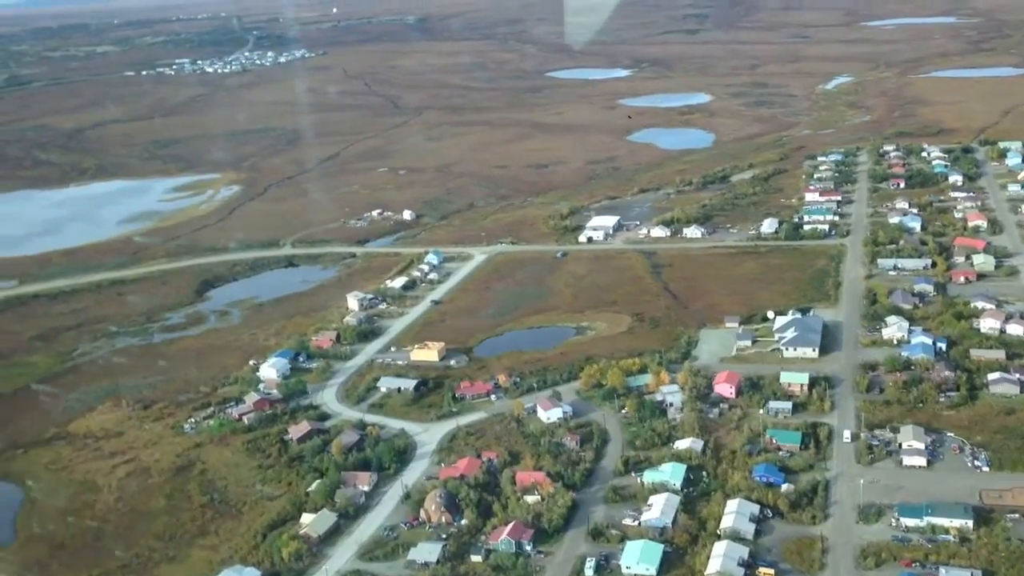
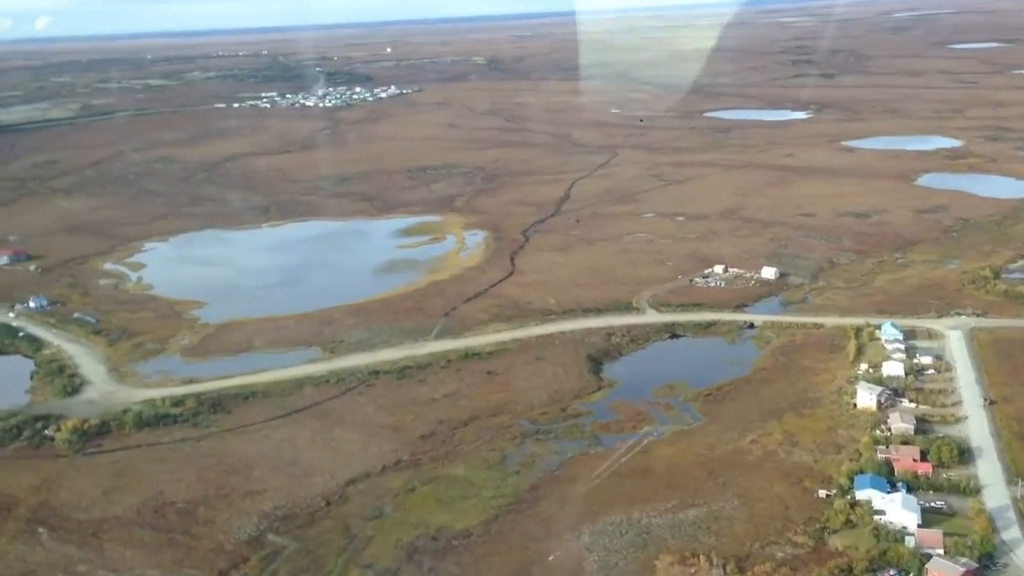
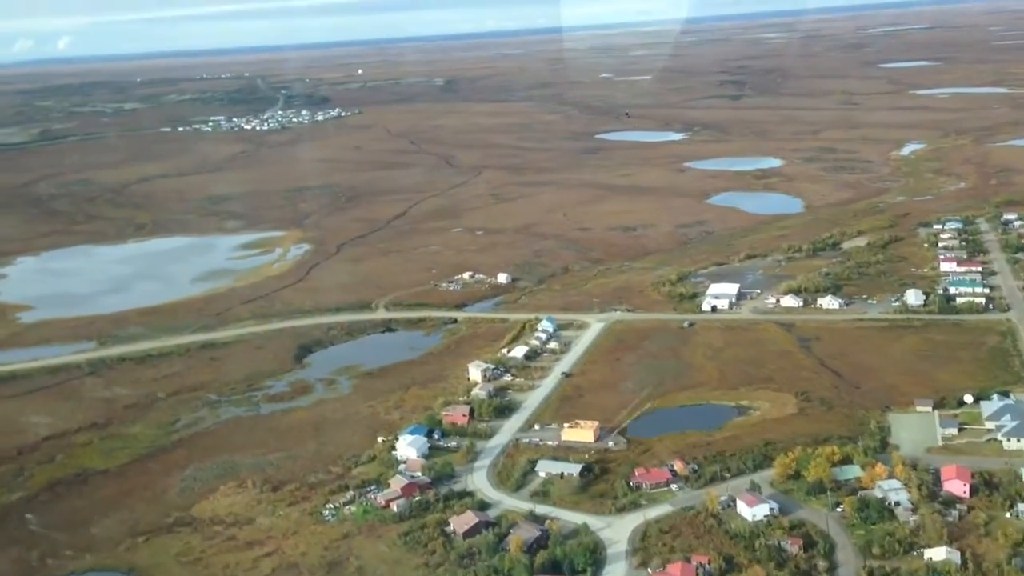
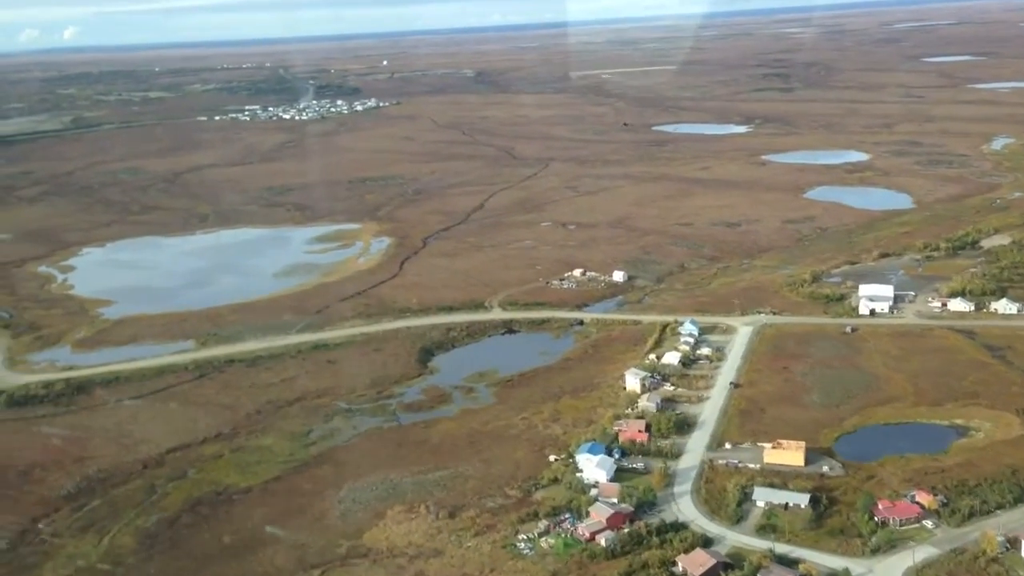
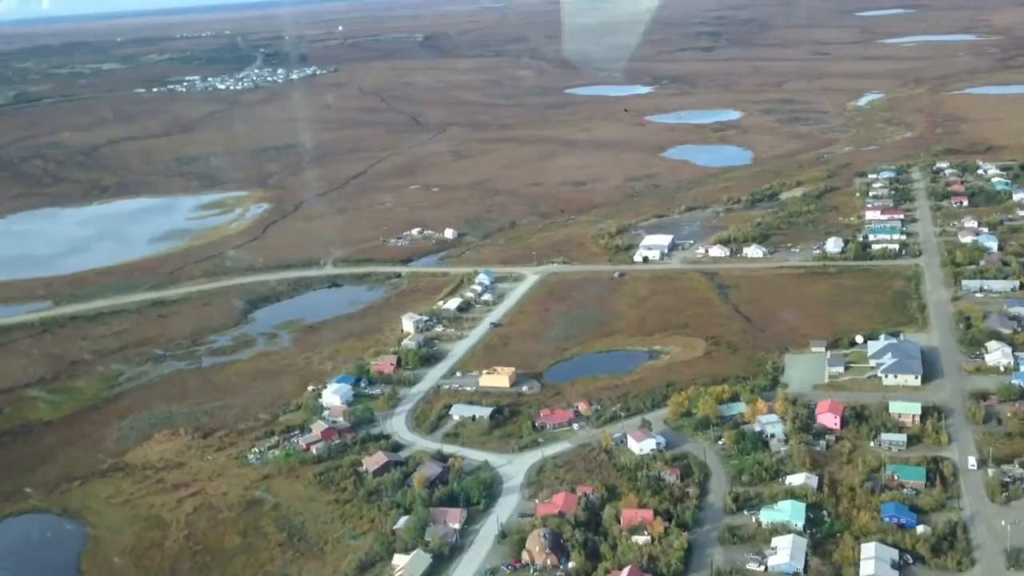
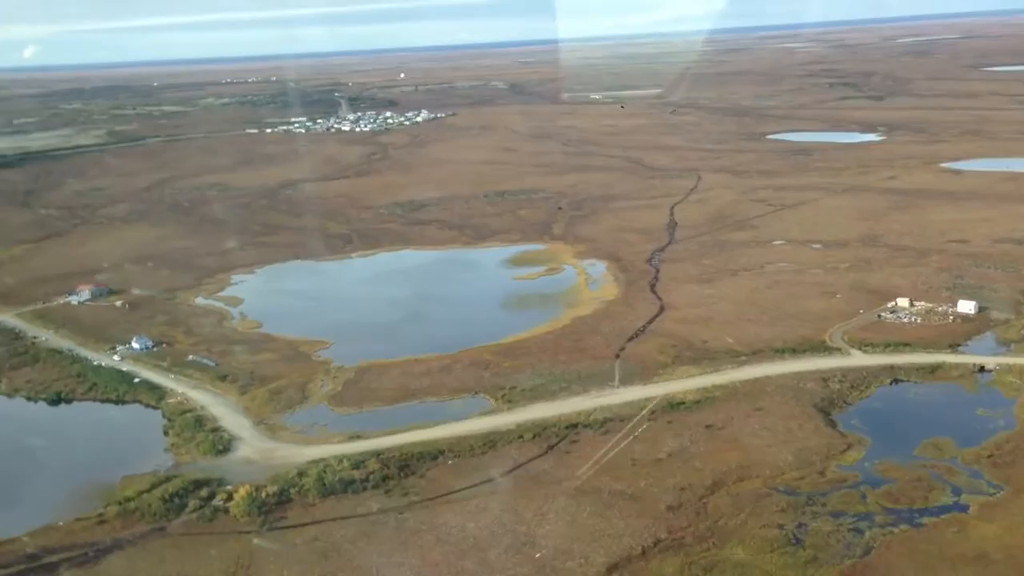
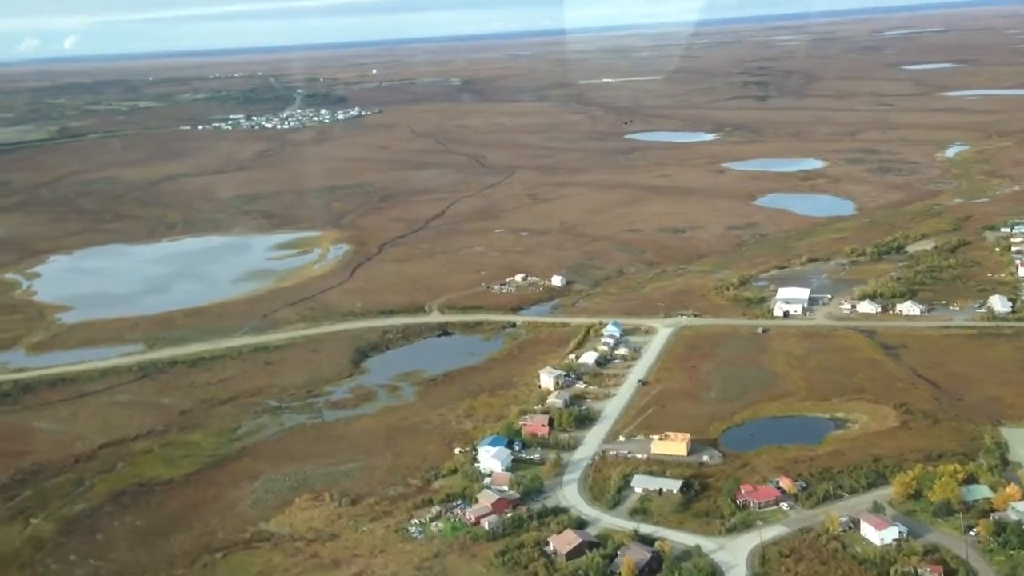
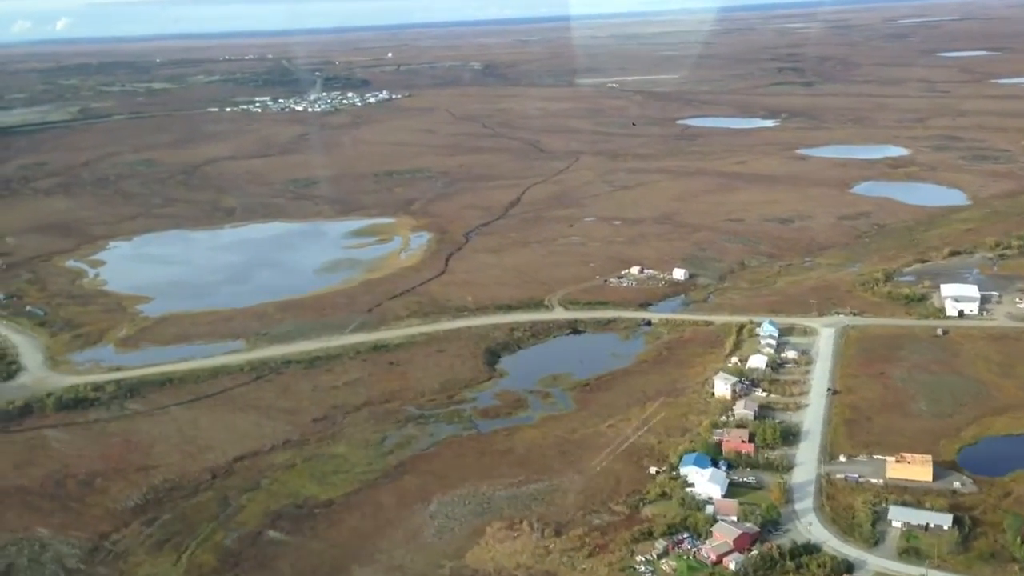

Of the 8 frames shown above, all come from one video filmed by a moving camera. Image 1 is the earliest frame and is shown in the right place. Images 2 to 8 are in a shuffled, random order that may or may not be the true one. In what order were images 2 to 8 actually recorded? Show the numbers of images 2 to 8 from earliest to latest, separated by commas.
5, 3, 7, 4, 8, 2, 6
